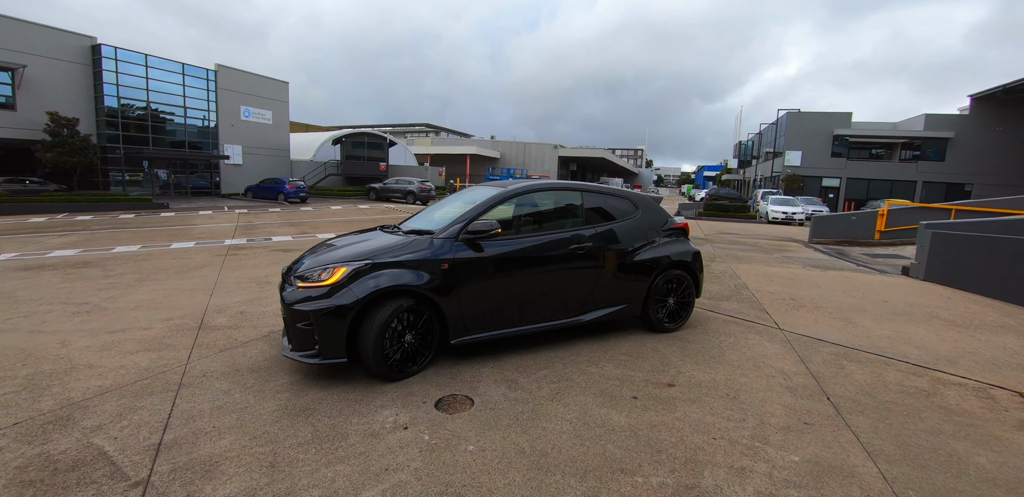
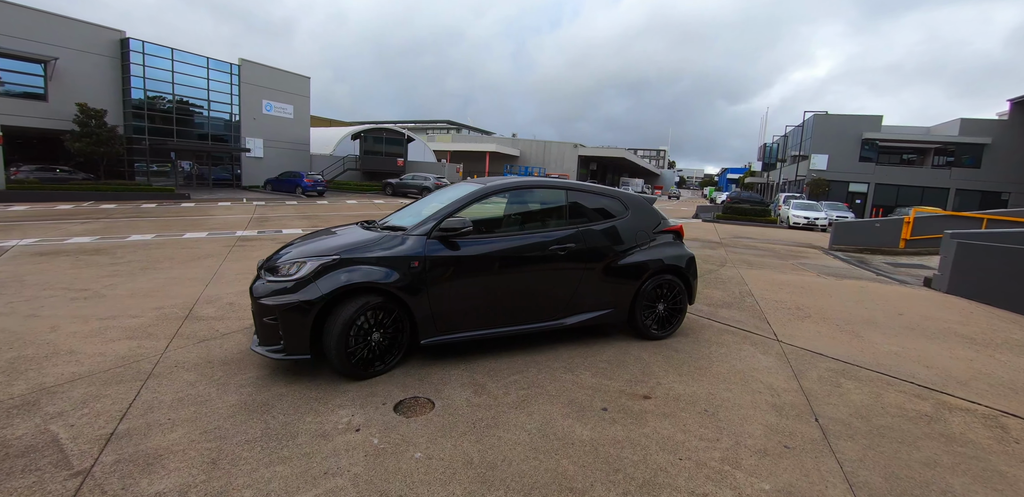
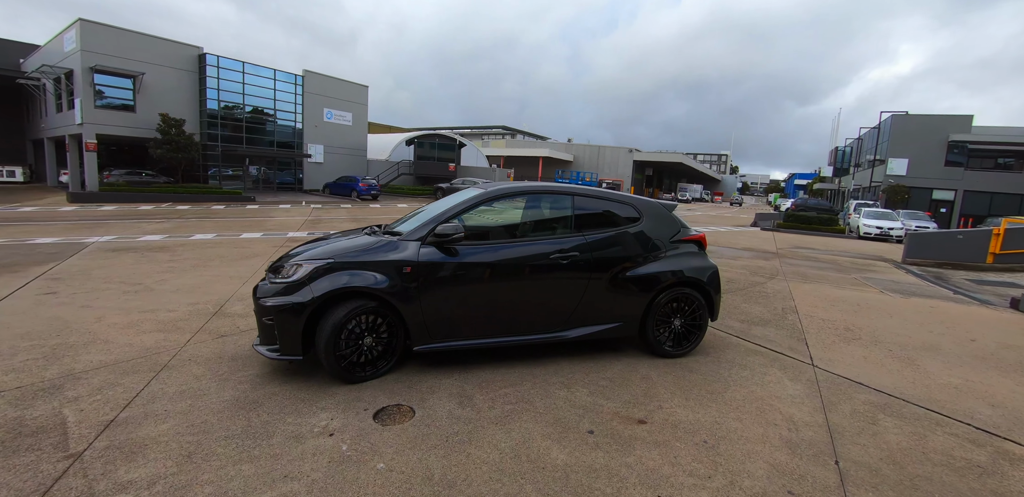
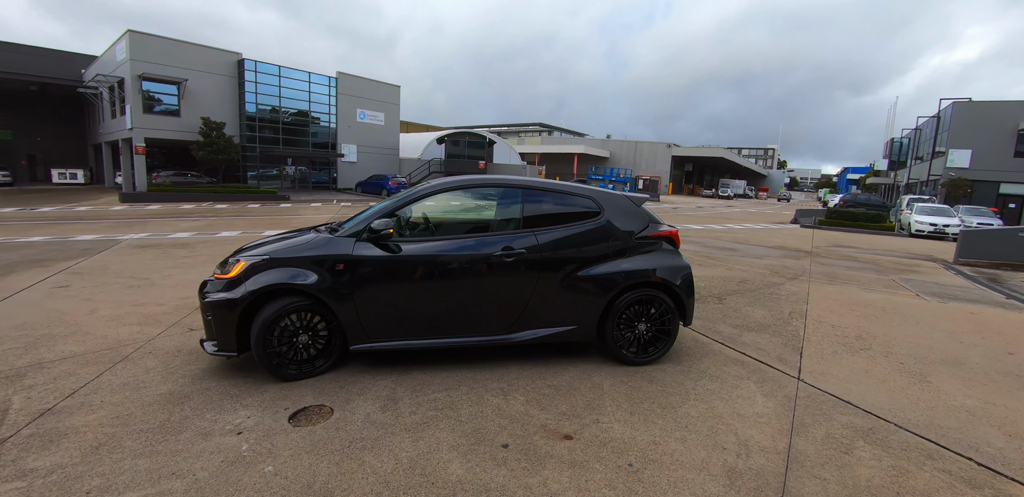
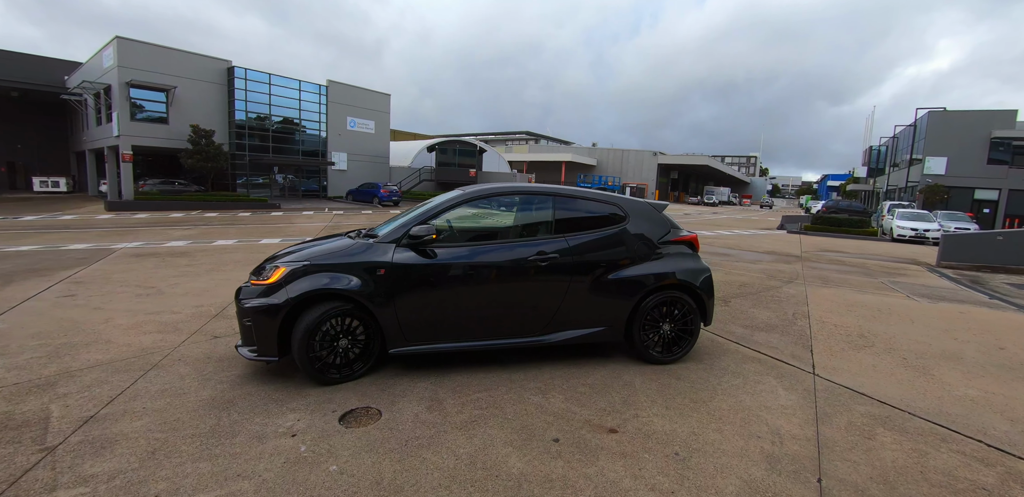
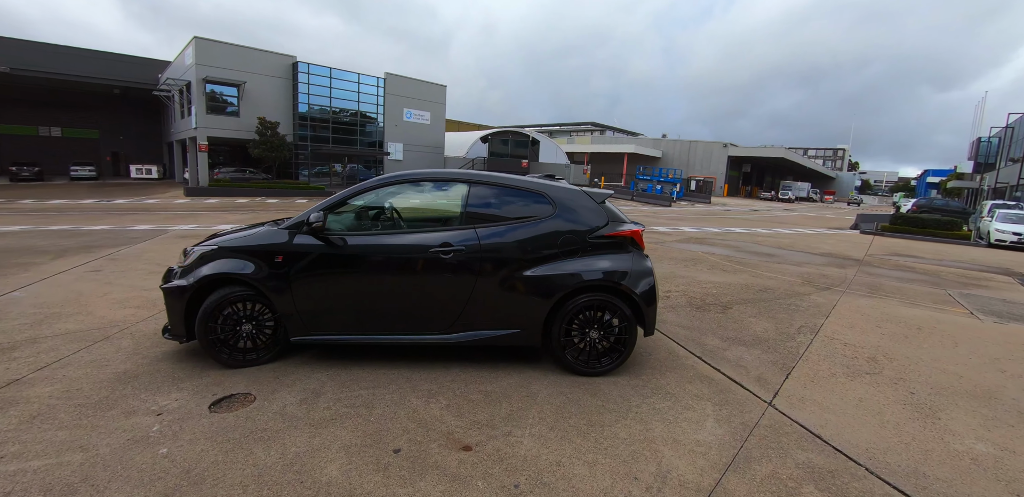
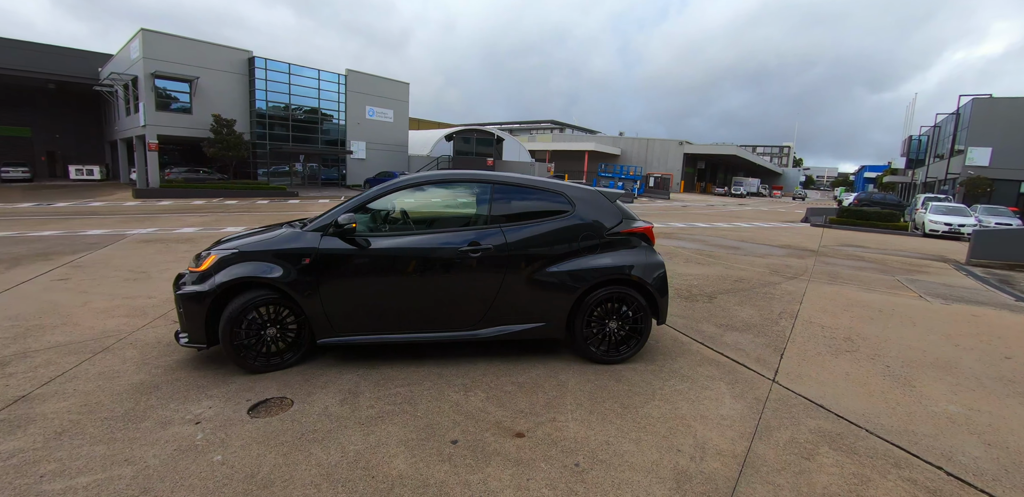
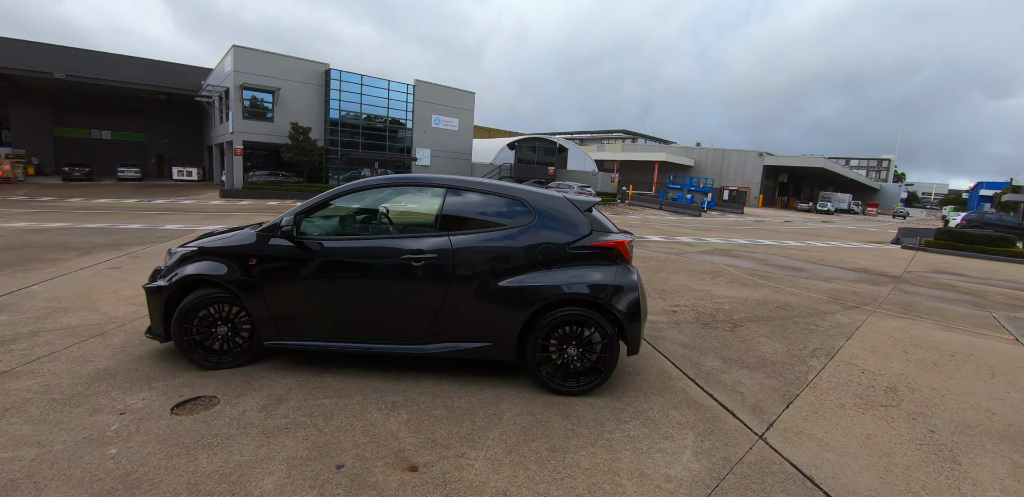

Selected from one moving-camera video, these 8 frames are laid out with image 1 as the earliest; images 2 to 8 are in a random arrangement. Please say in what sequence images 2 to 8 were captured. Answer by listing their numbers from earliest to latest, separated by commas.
2, 3, 5, 4, 7, 6, 8
